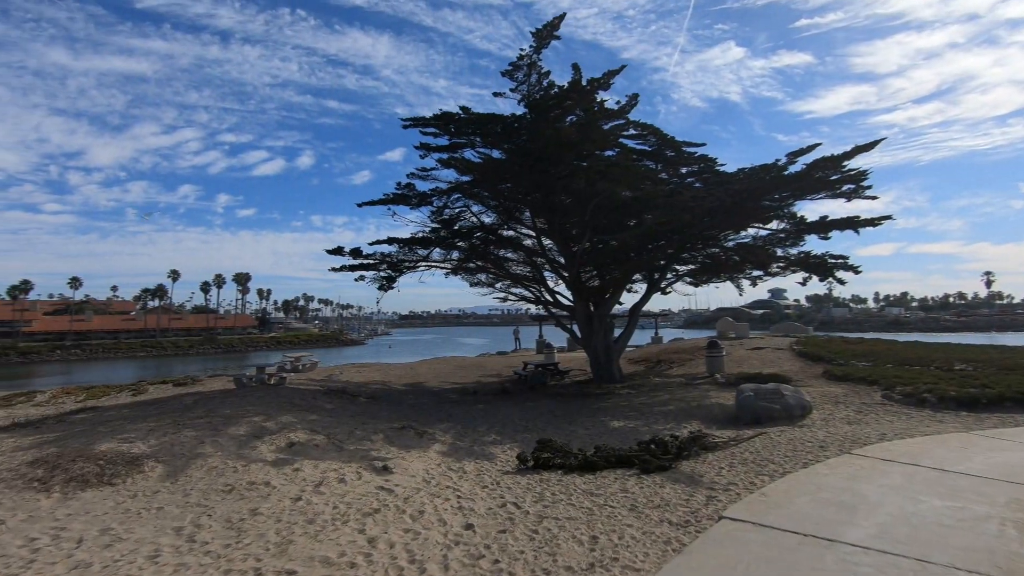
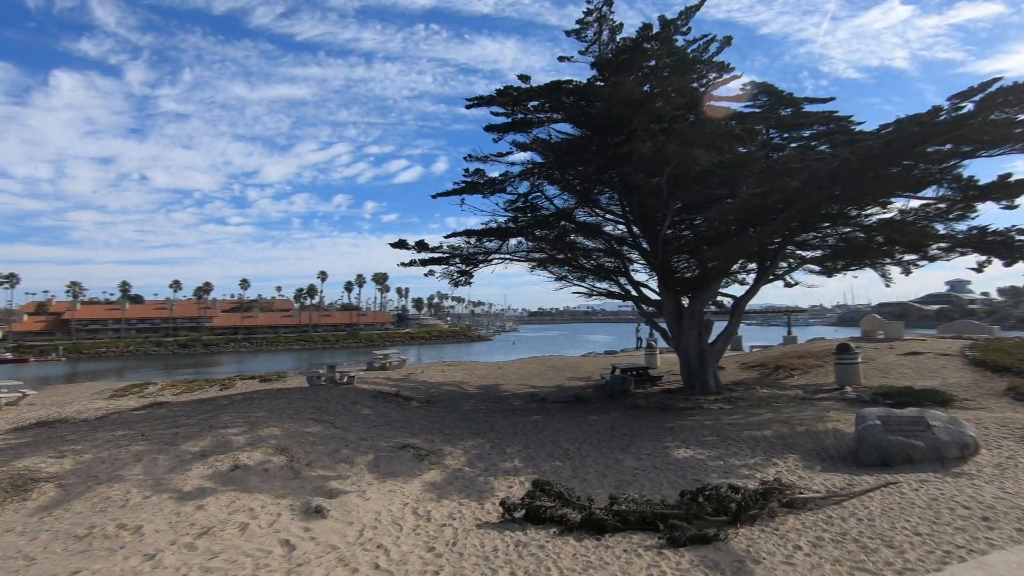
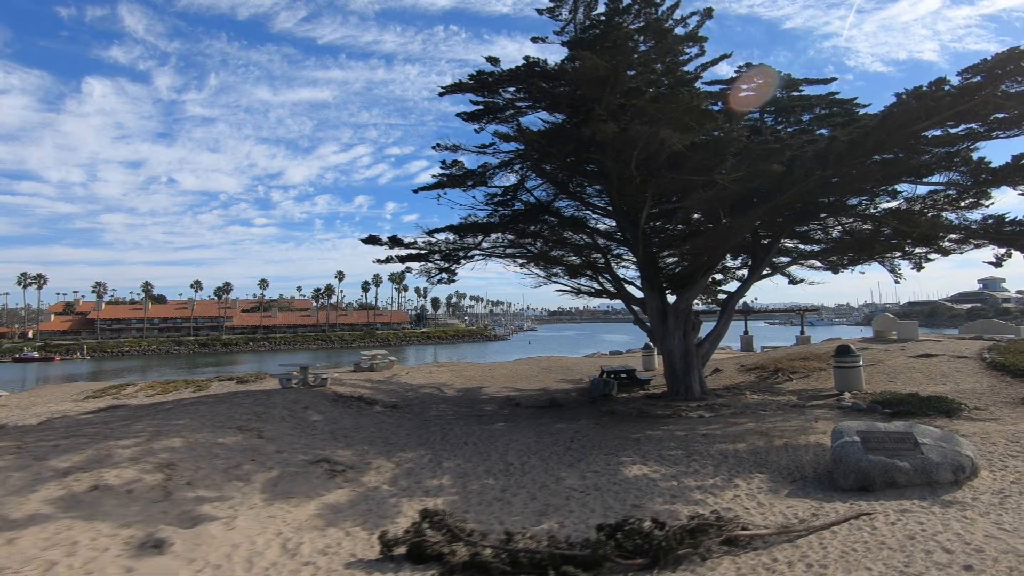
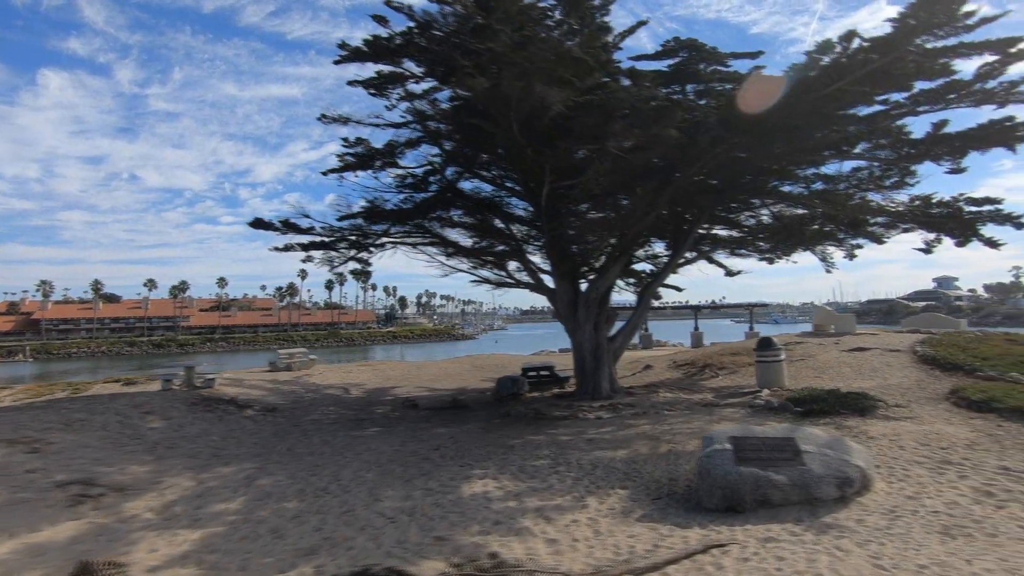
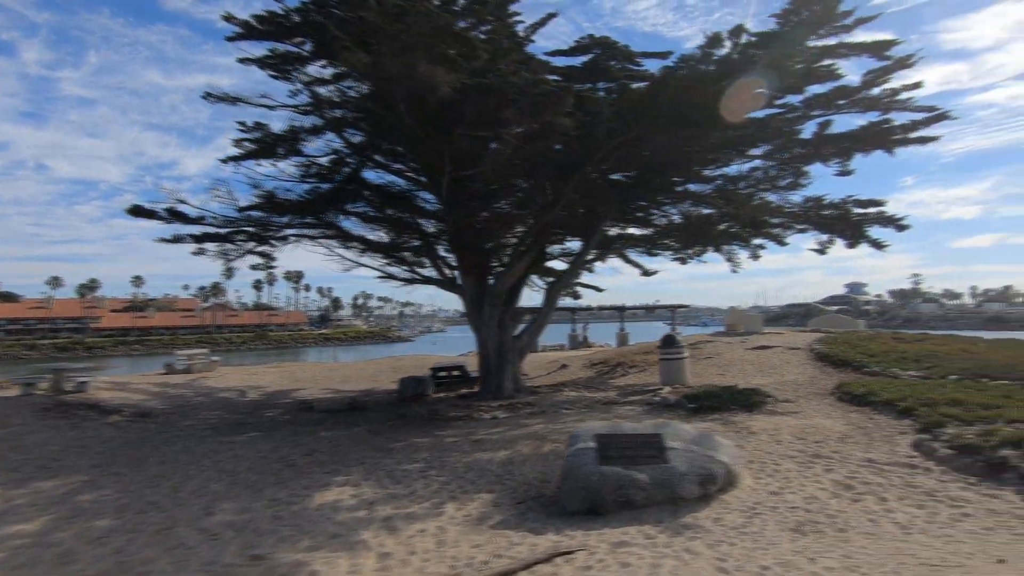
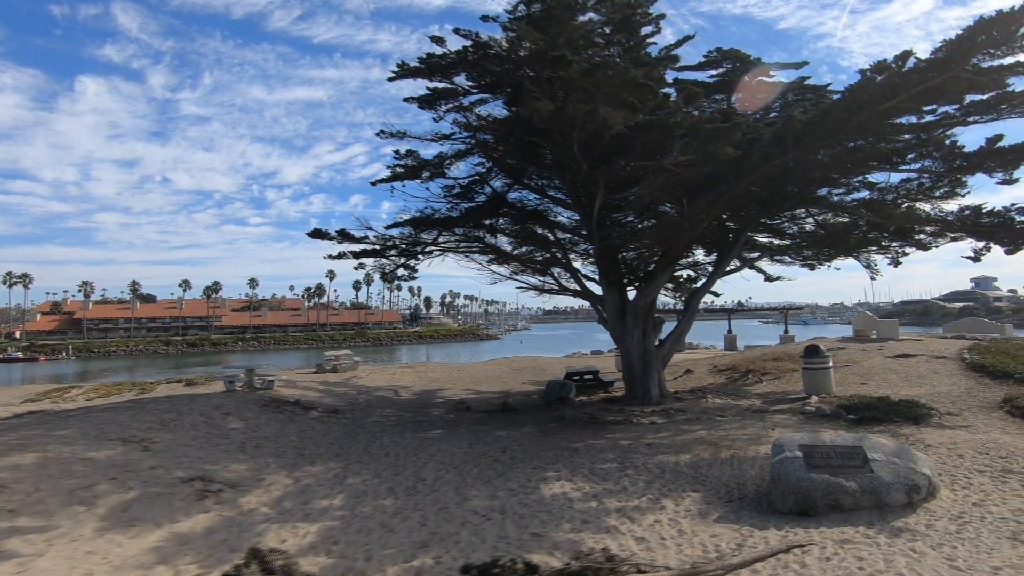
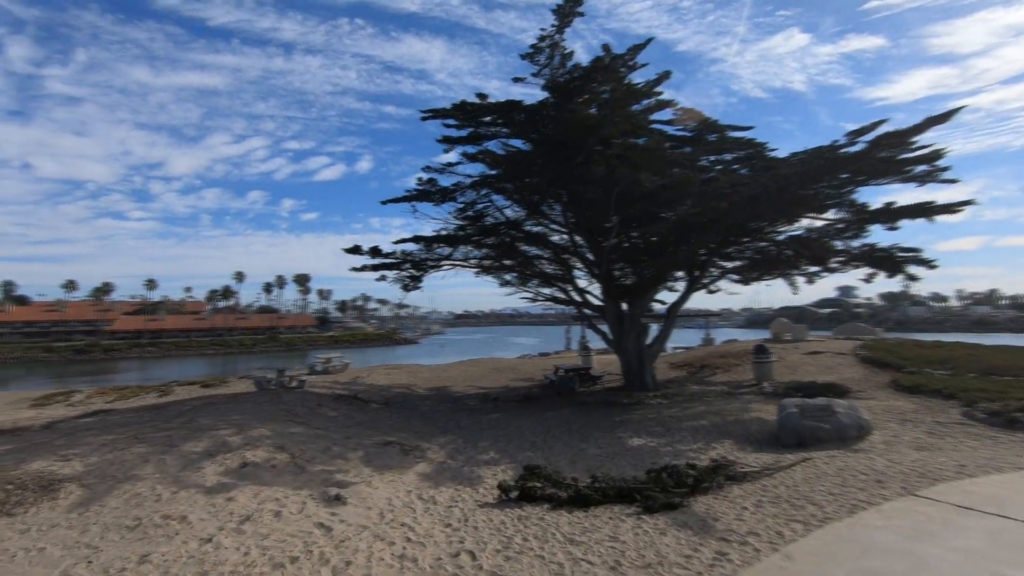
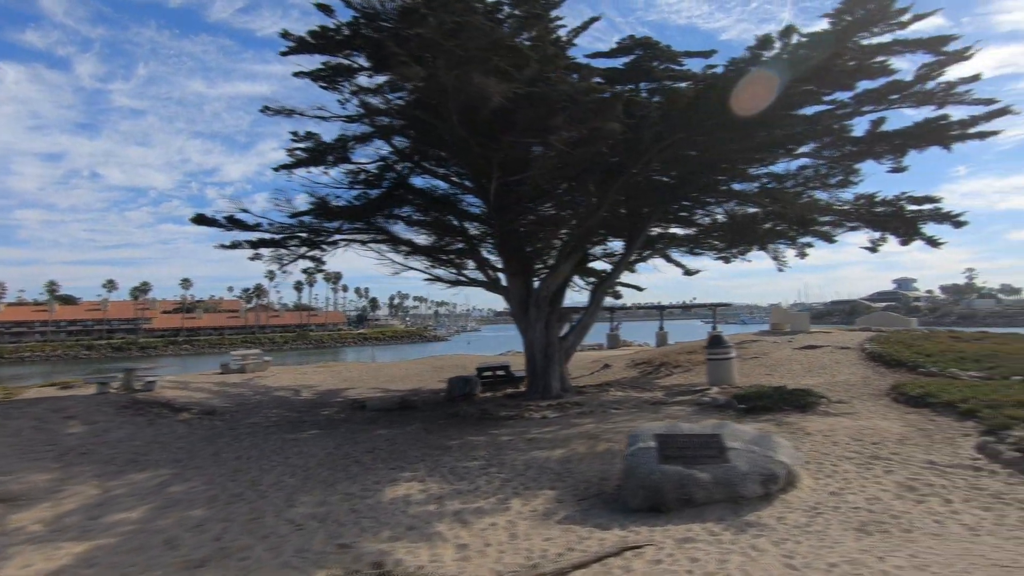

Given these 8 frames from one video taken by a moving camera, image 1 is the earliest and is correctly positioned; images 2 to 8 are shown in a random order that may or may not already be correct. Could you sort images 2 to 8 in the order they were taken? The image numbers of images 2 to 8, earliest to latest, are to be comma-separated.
7, 2, 3, 6, 4, 8, 5
